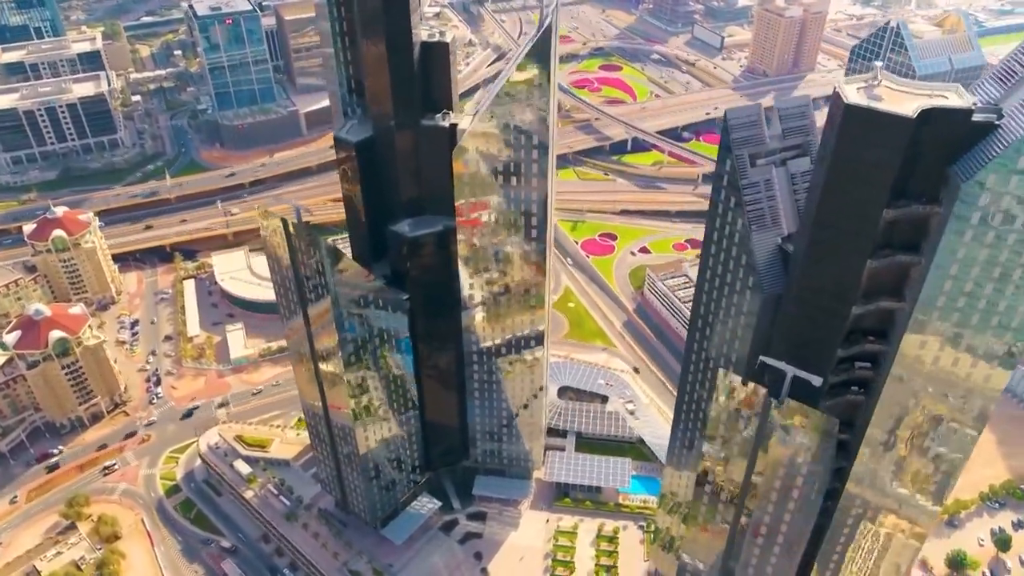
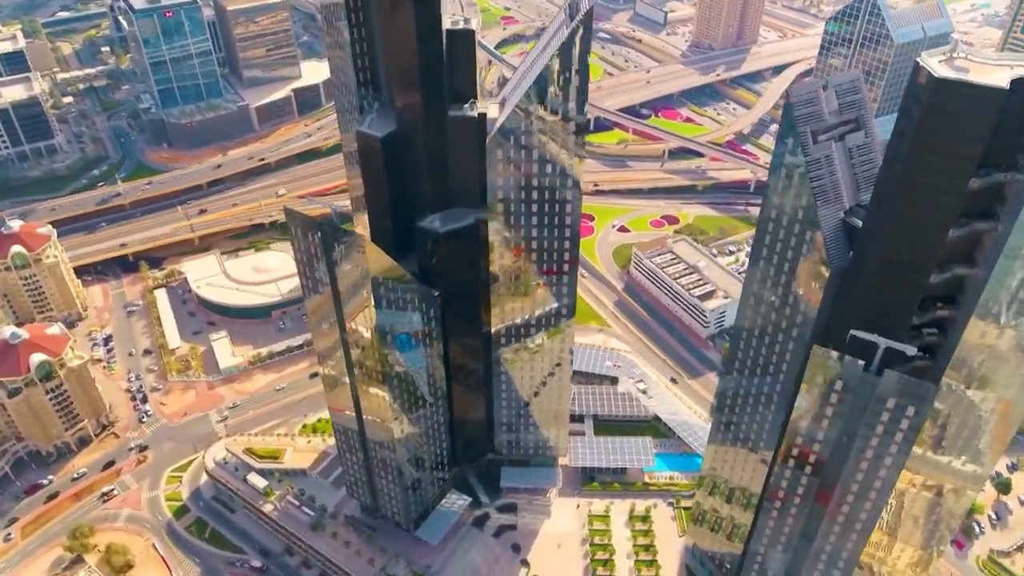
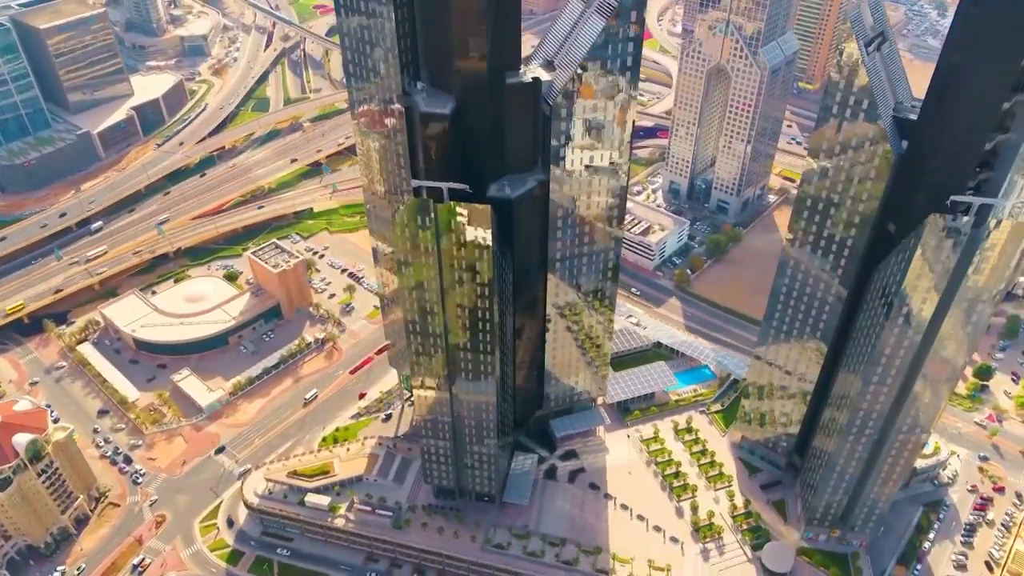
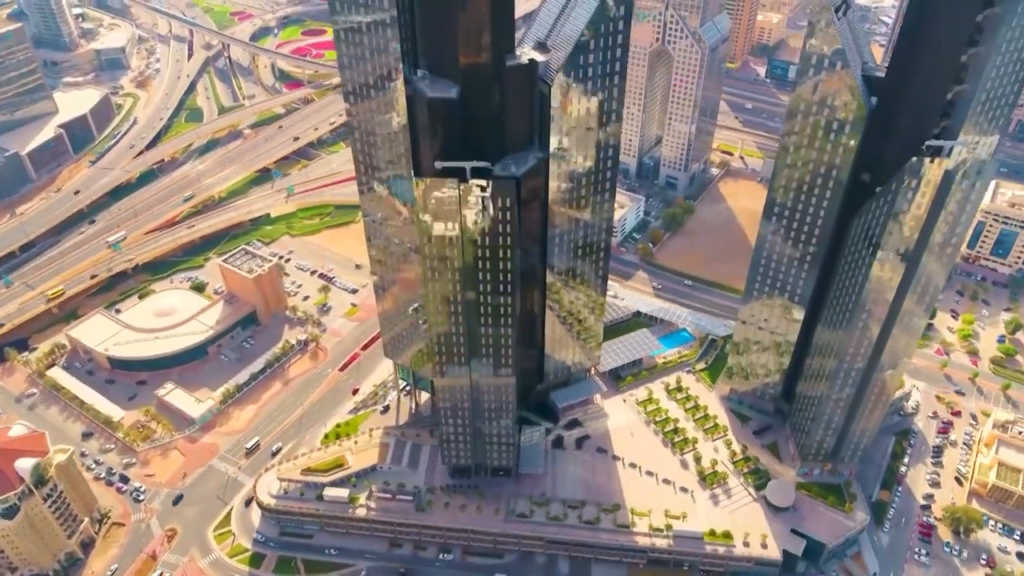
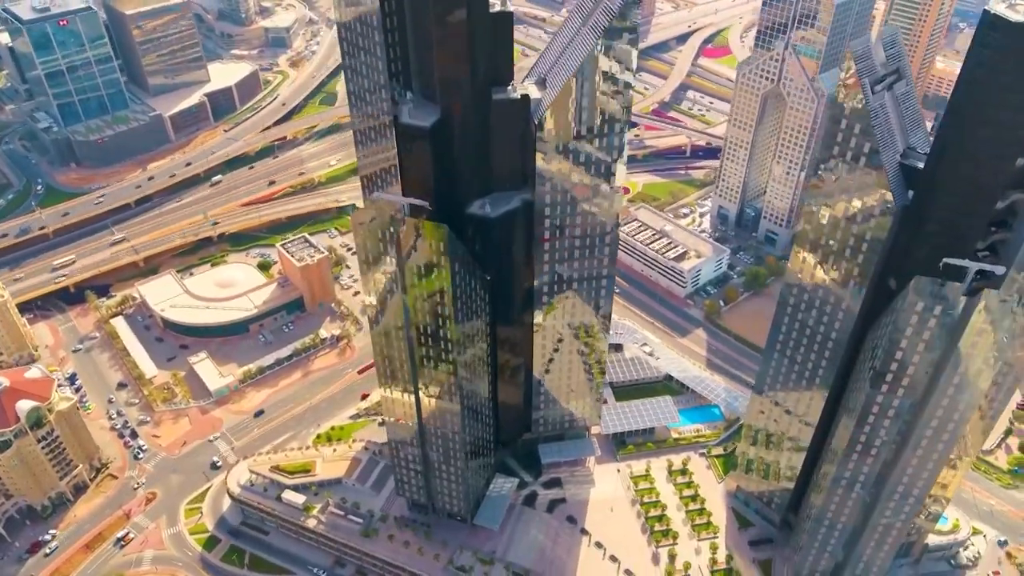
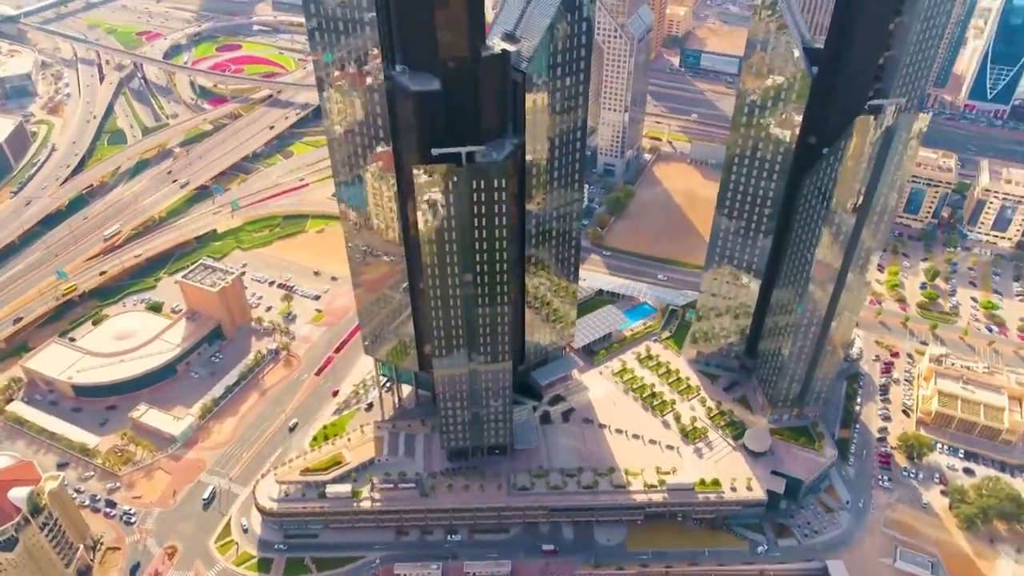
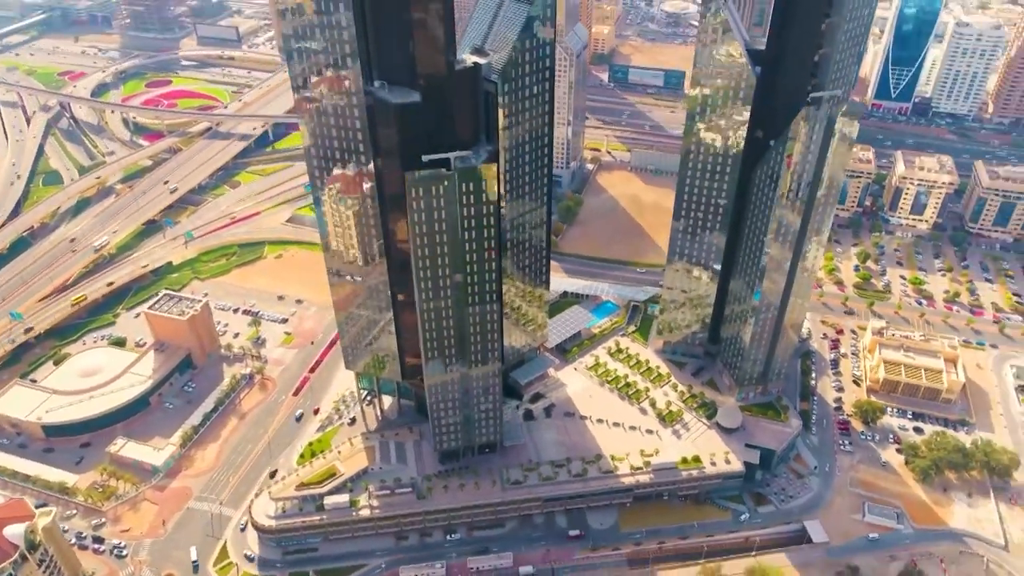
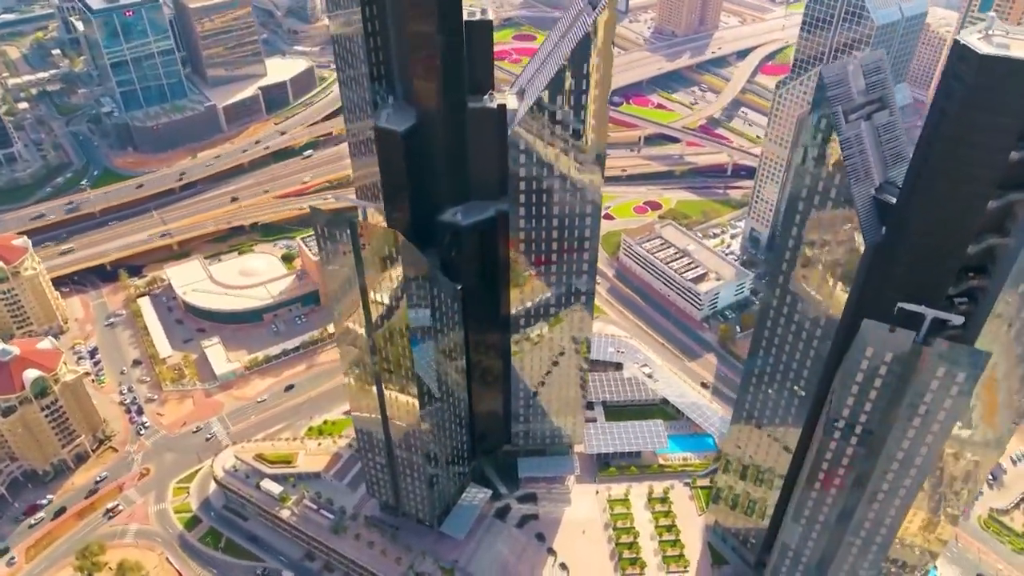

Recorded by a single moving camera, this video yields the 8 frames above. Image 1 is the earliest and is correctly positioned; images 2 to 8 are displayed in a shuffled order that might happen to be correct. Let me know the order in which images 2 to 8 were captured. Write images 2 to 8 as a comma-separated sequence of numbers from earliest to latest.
2, 8, 5, 3, 4, 6, 7
